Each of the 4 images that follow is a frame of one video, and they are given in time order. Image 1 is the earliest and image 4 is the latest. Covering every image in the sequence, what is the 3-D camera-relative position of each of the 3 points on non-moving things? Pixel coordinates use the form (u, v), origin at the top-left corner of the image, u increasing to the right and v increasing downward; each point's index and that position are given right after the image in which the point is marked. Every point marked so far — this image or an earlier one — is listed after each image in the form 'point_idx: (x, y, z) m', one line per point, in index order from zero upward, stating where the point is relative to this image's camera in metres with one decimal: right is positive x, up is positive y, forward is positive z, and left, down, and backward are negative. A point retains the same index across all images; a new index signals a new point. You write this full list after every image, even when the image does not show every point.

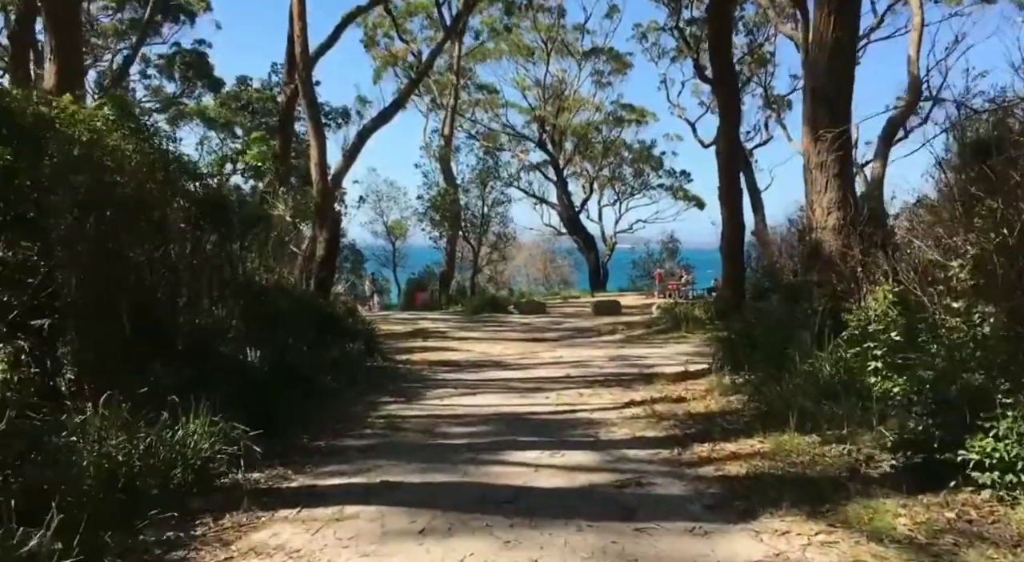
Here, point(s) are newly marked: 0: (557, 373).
0: (+0.5, -1.1, +11.6) m
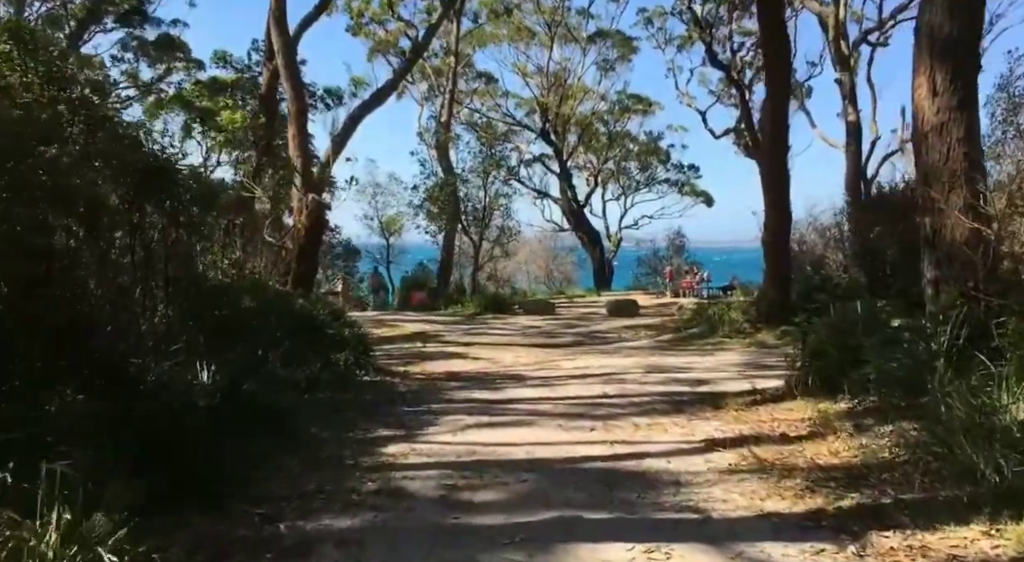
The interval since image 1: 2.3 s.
0: (+0.8, -1.1, +9.5) m
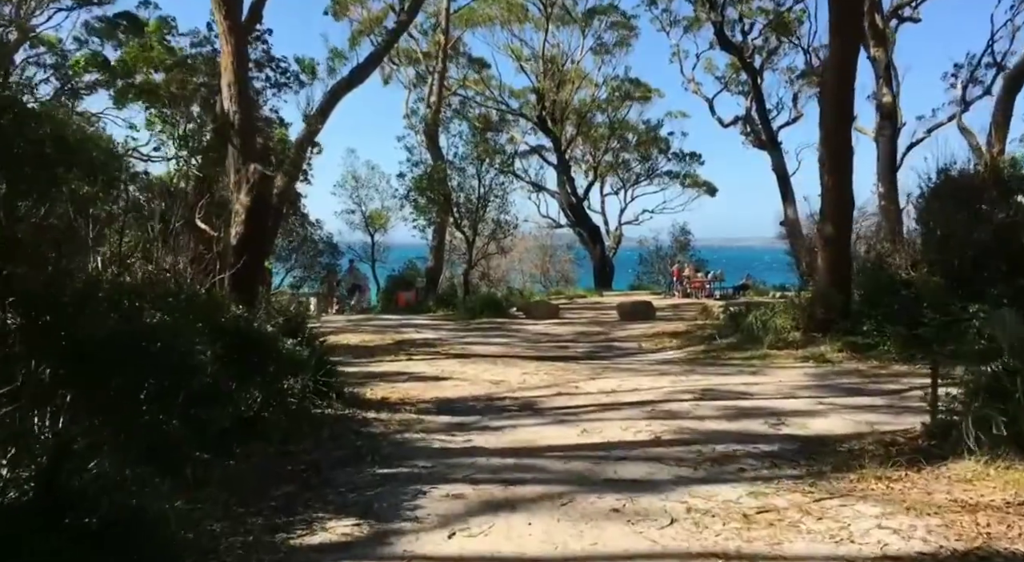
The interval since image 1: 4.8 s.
0: (+0.9, -1.1, +6.9) m
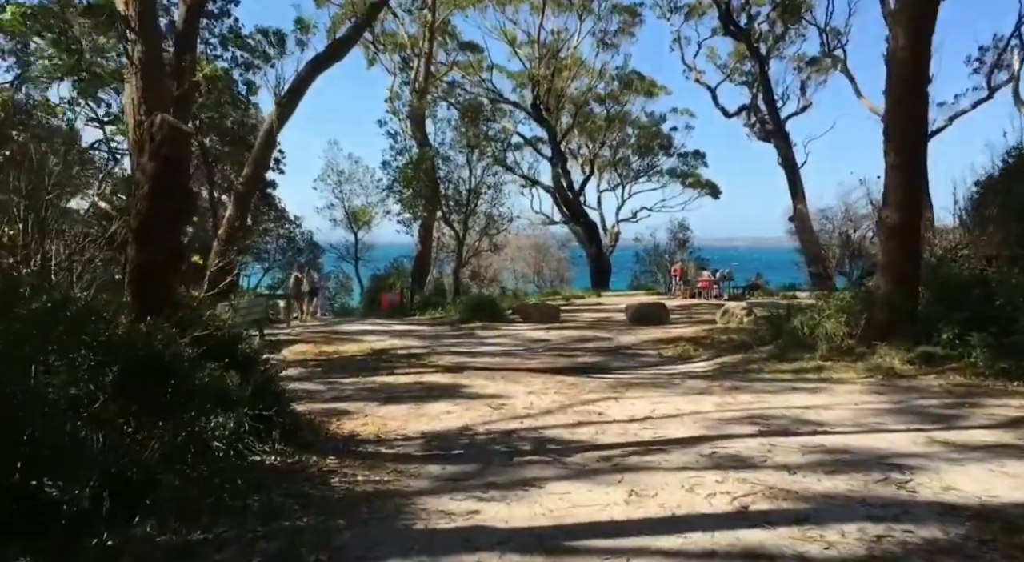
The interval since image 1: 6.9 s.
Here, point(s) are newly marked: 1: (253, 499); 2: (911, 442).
0: (+1.0, -1.1, +4.8) m
1: (-1.3, -1.1, +4.7) m
2: (+2.6, -1.0, +6.2) m
